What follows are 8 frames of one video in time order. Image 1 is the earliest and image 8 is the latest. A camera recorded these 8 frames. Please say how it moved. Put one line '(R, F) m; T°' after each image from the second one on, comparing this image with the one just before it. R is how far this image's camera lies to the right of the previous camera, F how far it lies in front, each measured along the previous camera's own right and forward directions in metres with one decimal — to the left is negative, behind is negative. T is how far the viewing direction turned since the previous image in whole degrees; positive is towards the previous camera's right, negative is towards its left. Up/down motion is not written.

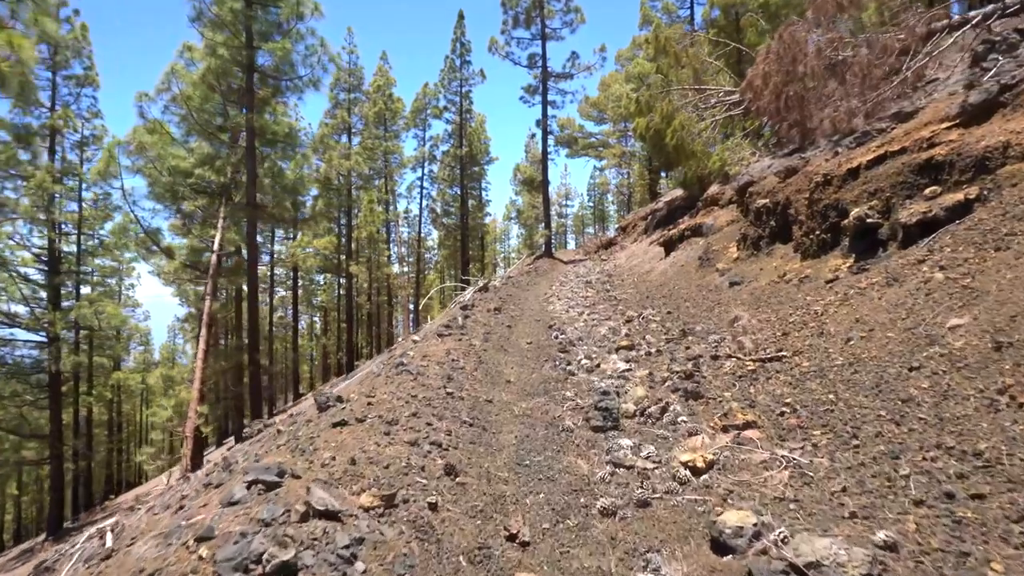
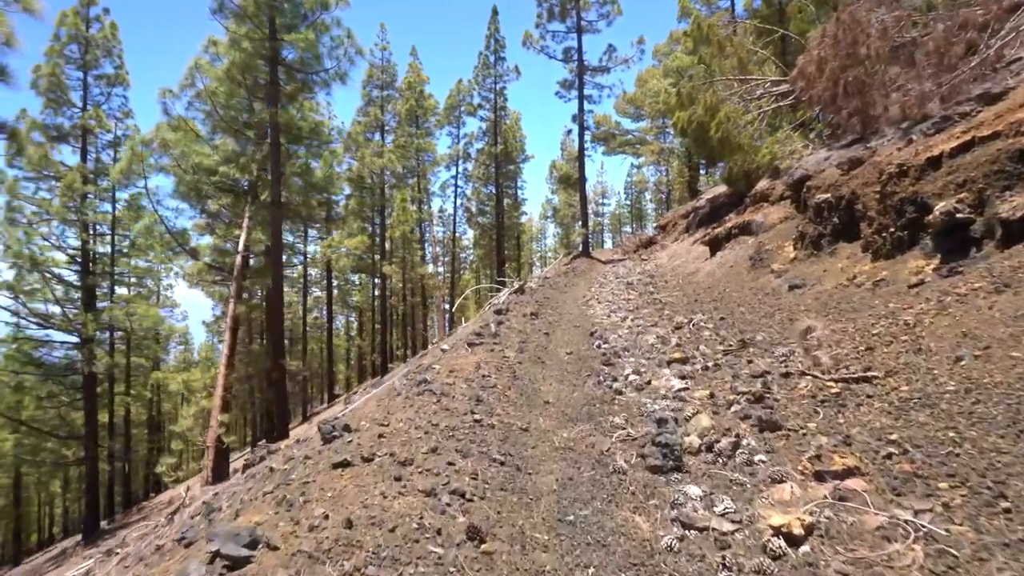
(0.0, +0.6) m; -3°
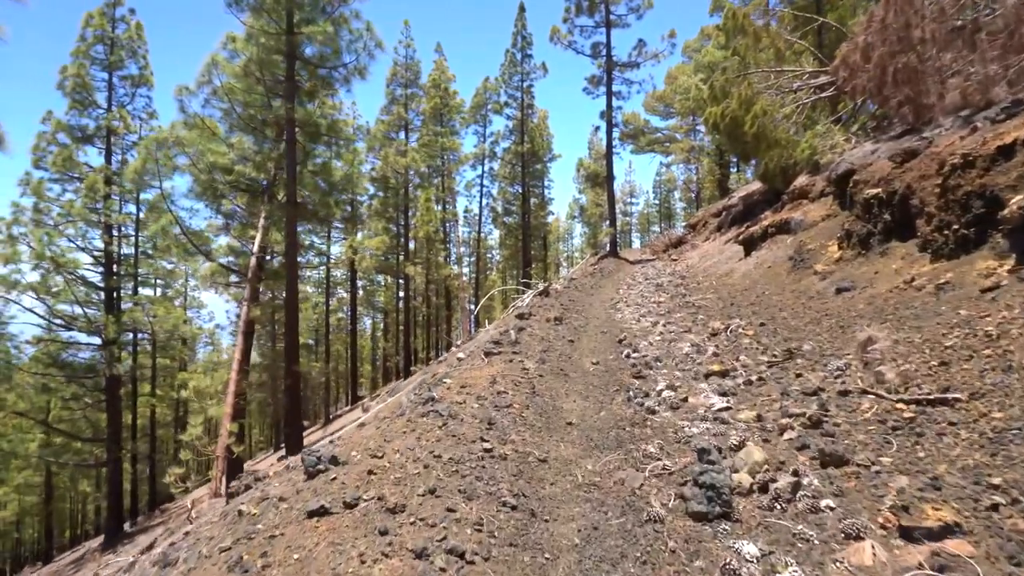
(0.0, +0.5) m; -2°
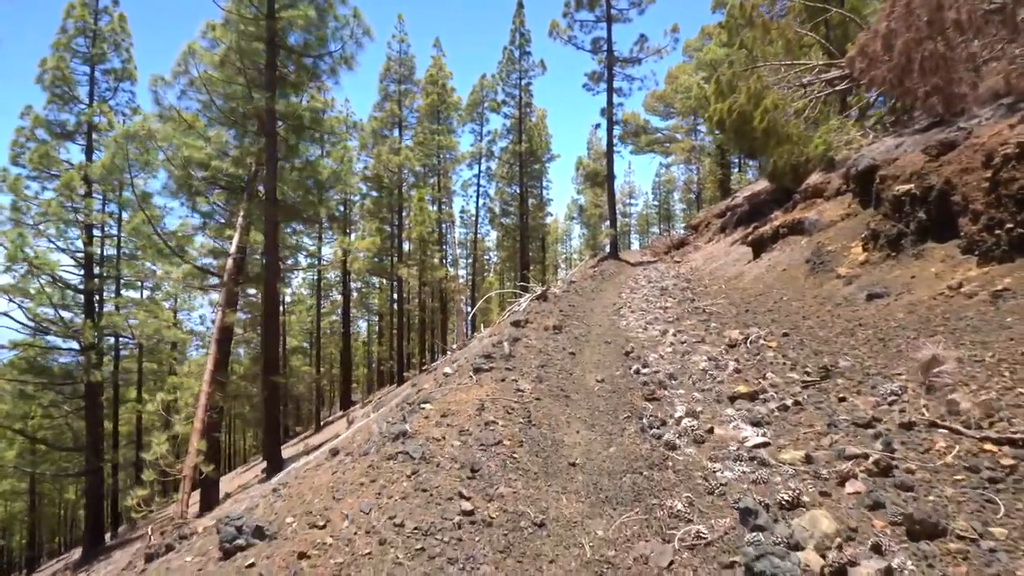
(0.0, +0.7) m; 0°
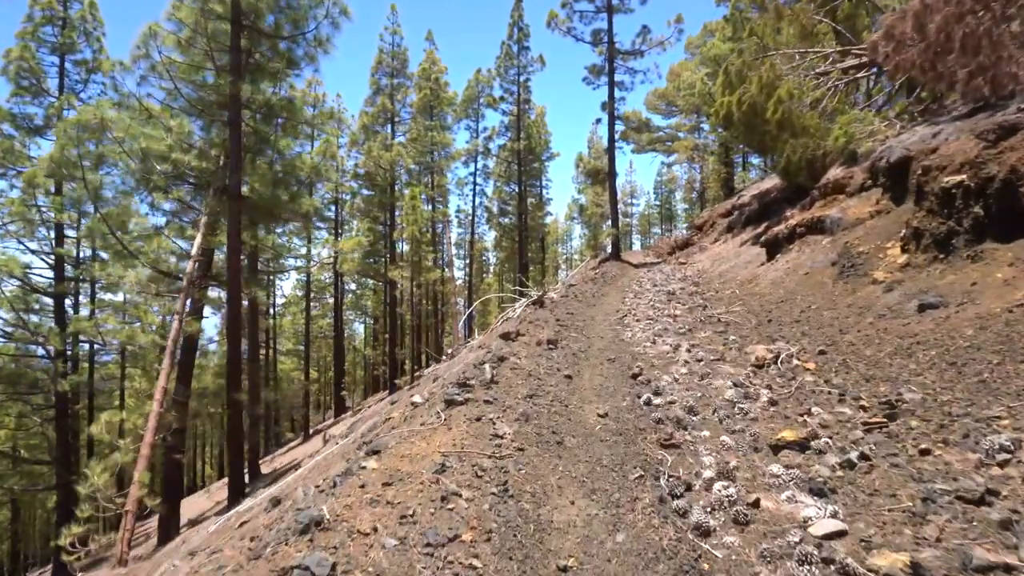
(+0.1, +0.9) m; 0°
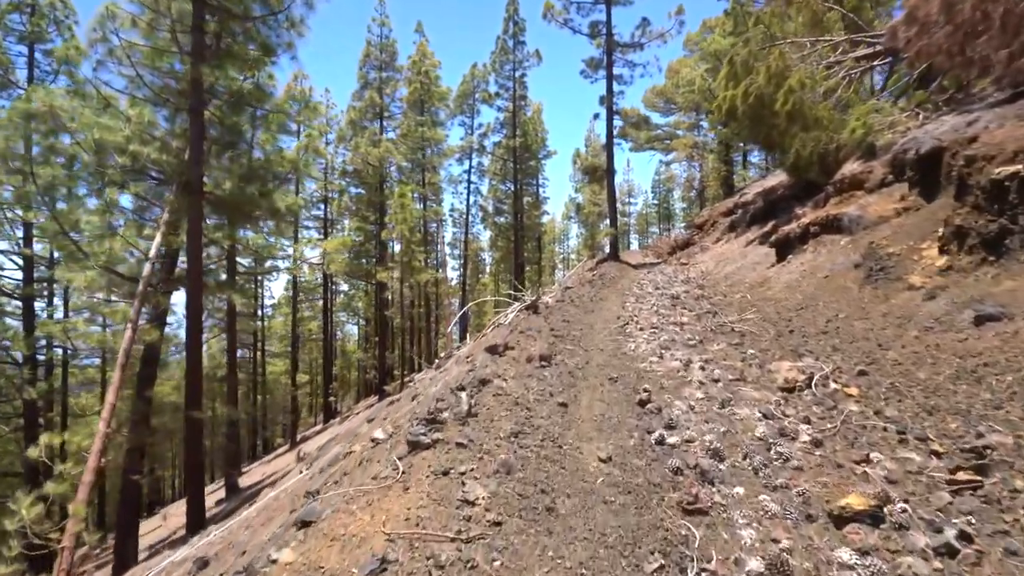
(+0.1, +0.8) m; 0°
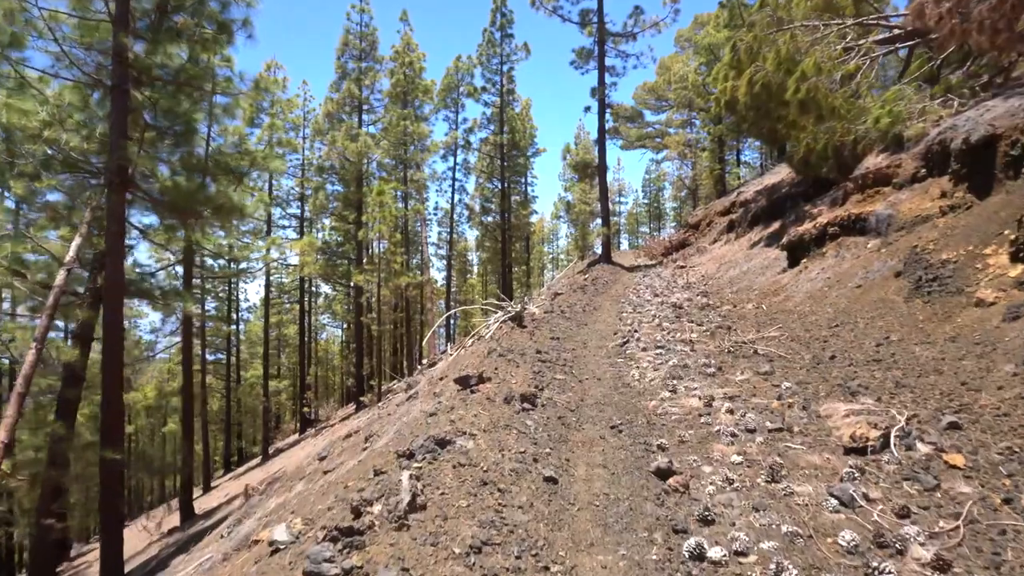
(+0.1, +1.1) m; +1°
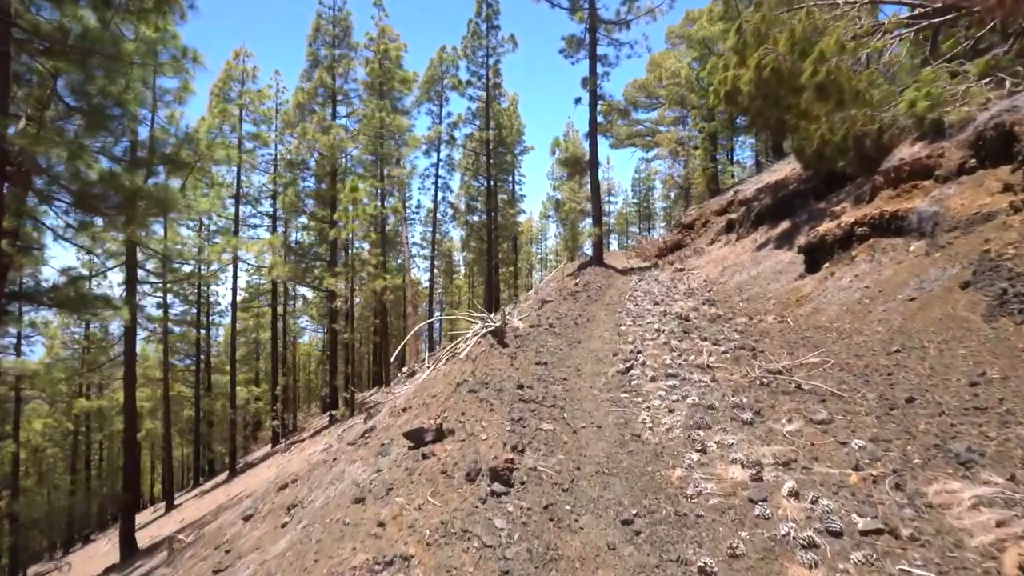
(+0.1, +1.2) m; +1°
